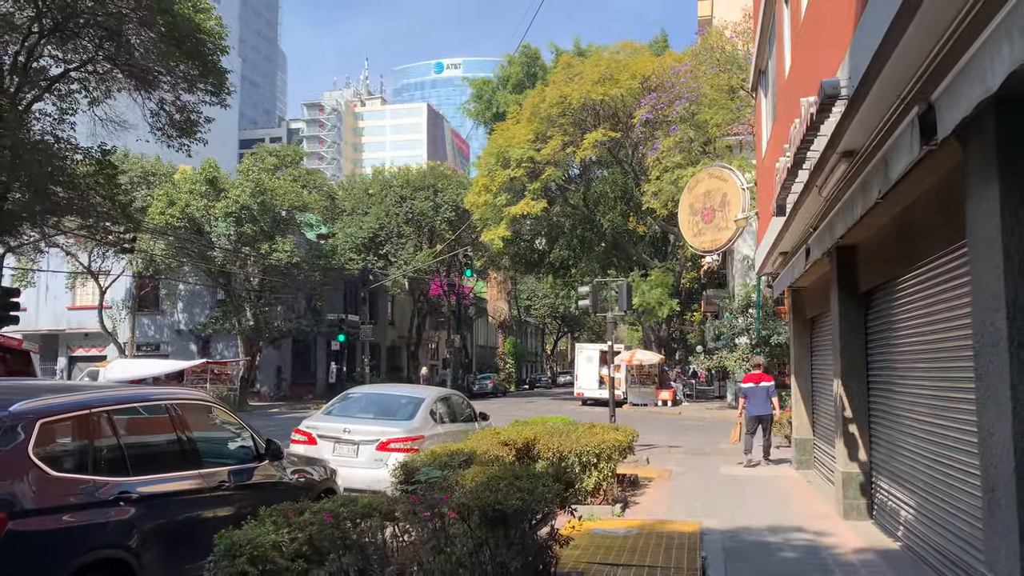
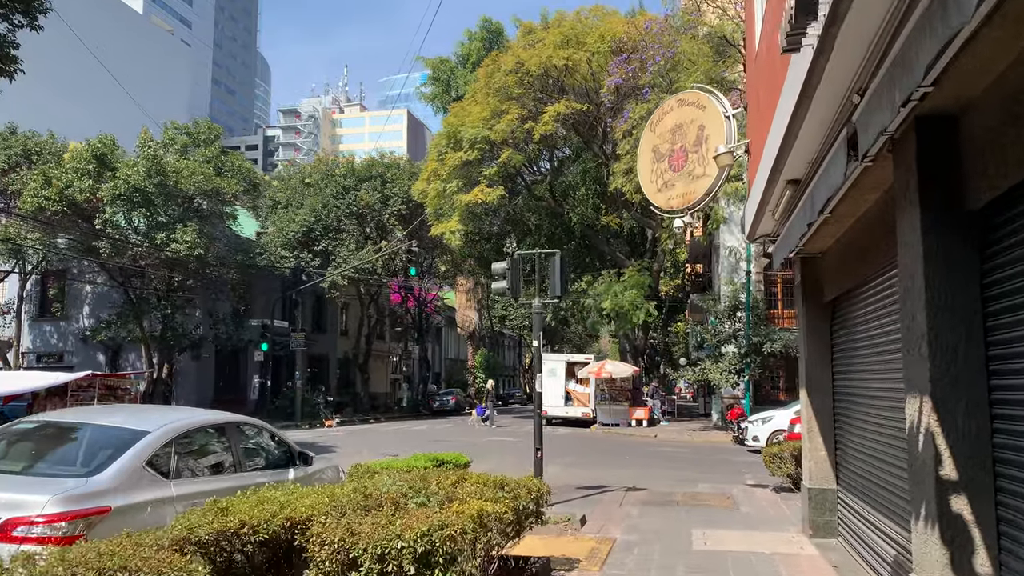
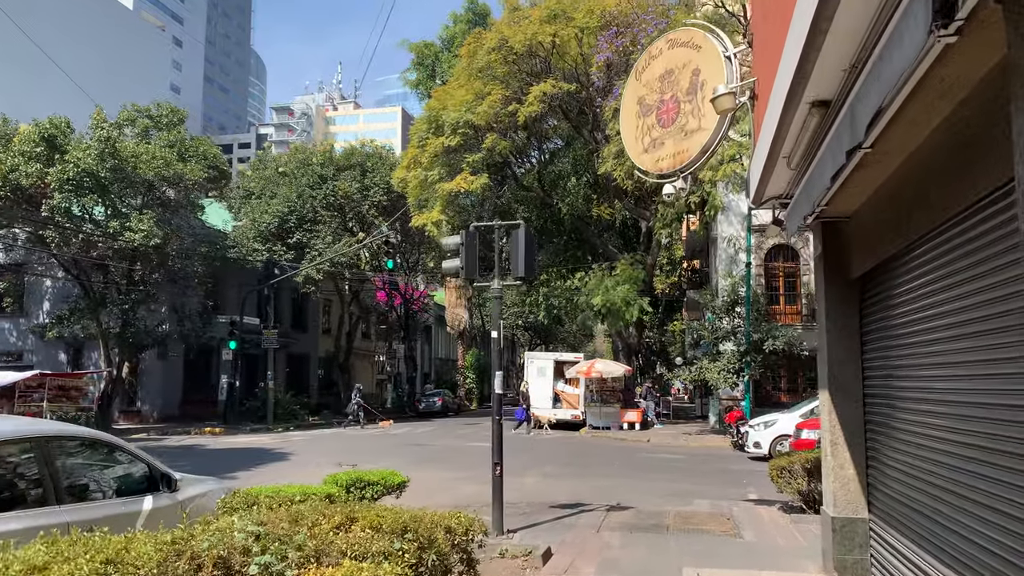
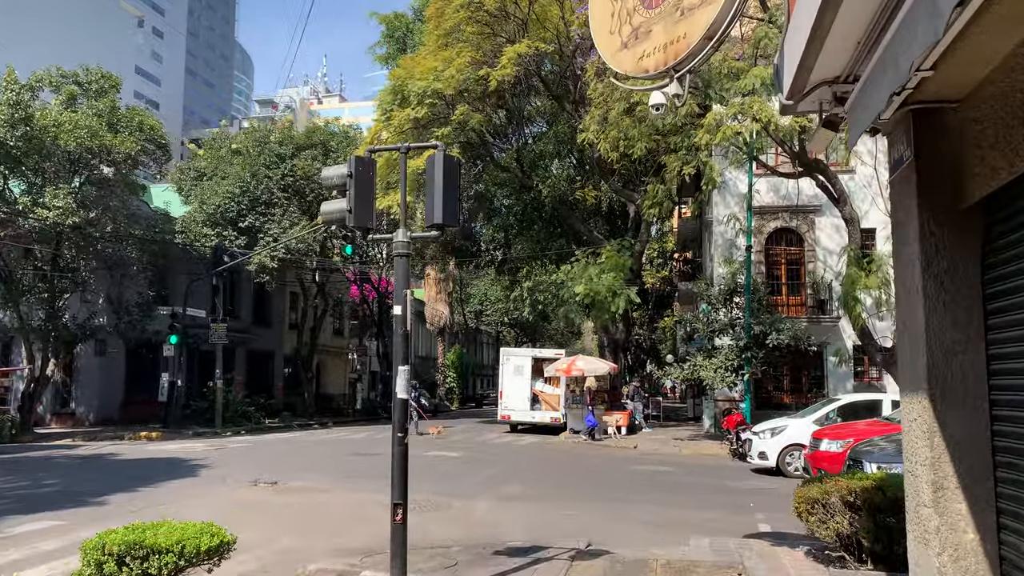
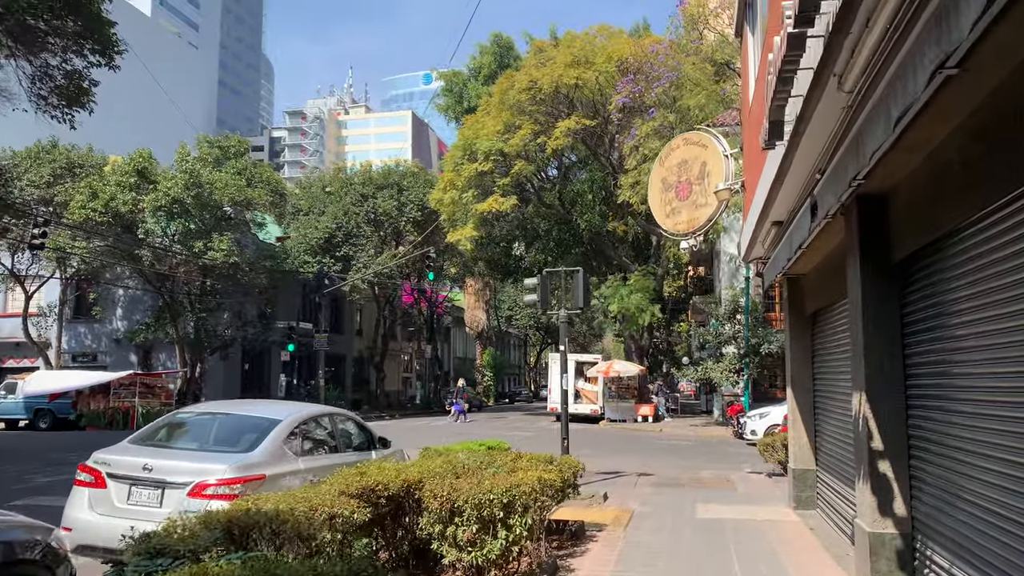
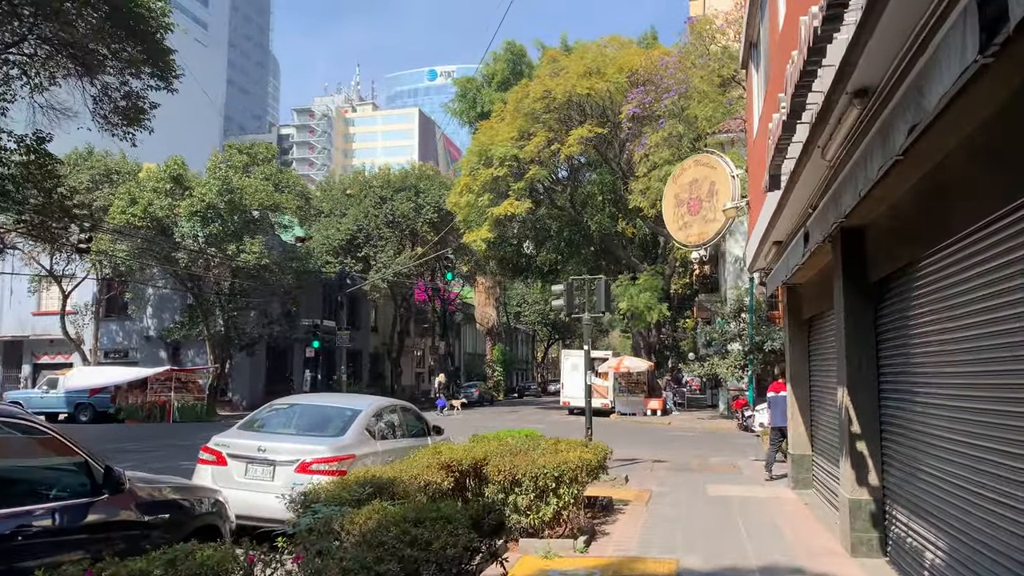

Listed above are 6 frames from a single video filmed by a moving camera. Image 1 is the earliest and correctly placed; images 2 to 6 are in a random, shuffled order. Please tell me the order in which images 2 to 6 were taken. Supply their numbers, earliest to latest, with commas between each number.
6, 5, 2, 3, 4
